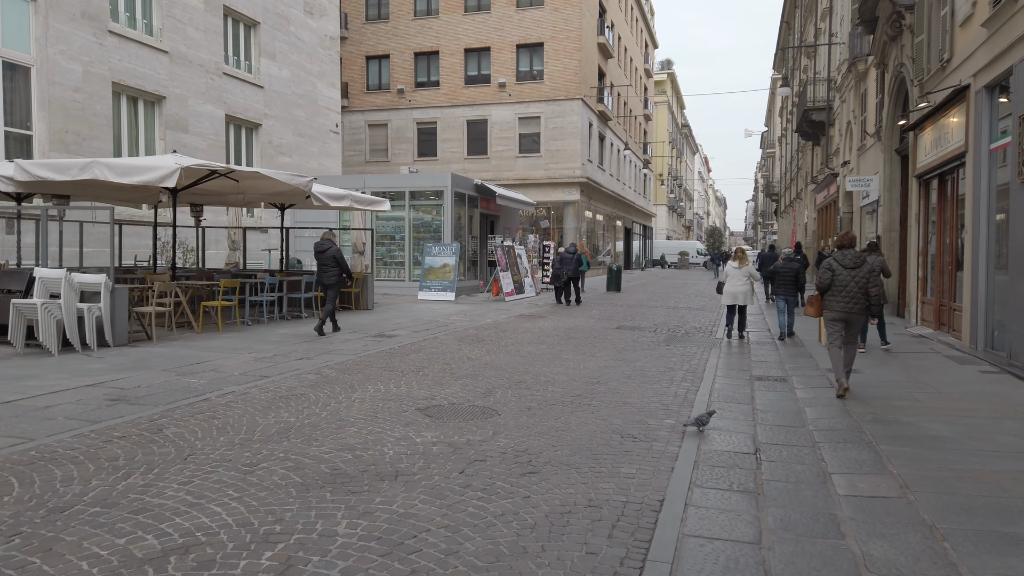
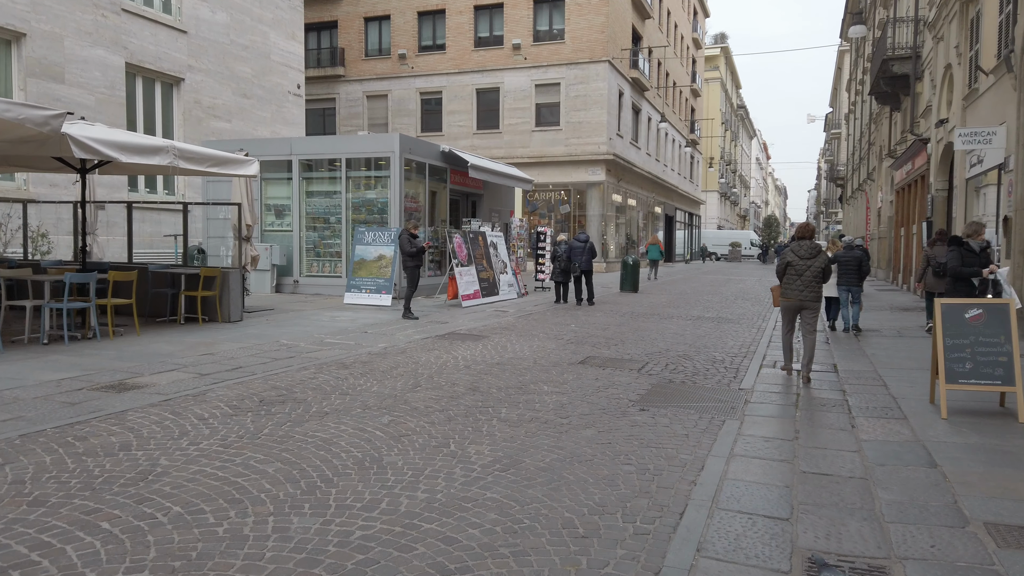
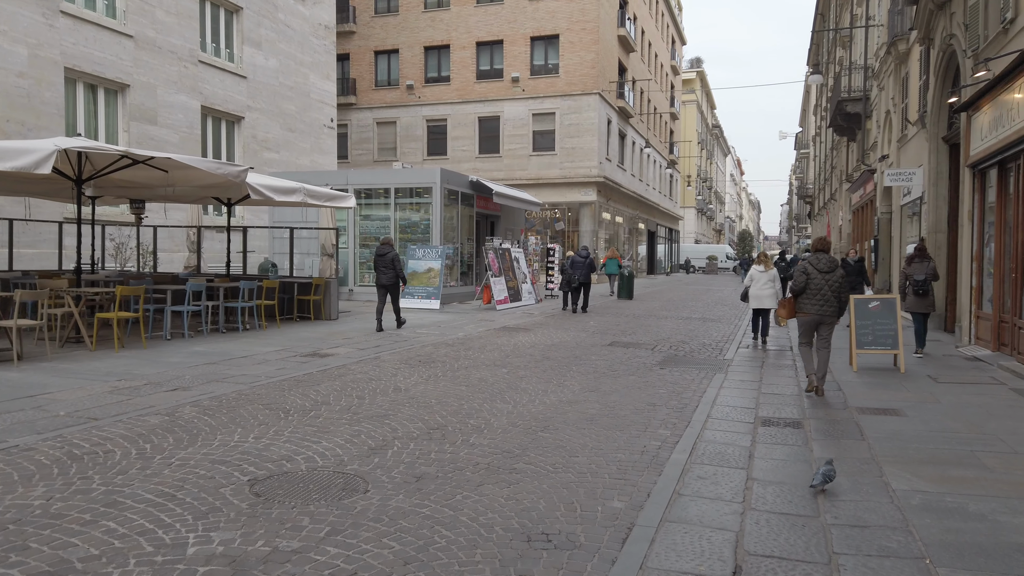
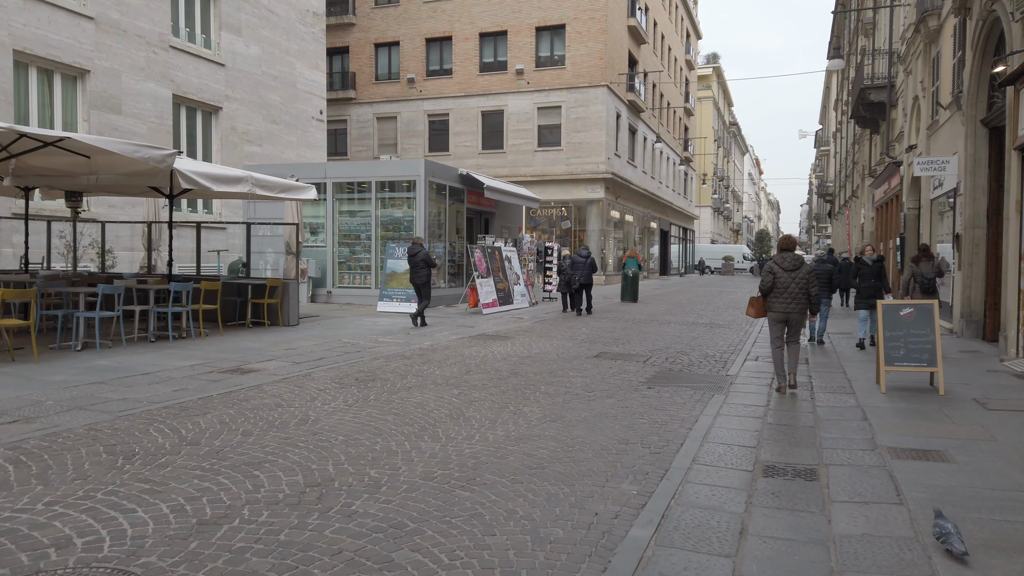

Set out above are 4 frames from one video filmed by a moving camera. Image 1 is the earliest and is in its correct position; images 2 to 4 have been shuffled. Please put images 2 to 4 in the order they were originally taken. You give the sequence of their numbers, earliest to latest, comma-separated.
3, 4, 2
